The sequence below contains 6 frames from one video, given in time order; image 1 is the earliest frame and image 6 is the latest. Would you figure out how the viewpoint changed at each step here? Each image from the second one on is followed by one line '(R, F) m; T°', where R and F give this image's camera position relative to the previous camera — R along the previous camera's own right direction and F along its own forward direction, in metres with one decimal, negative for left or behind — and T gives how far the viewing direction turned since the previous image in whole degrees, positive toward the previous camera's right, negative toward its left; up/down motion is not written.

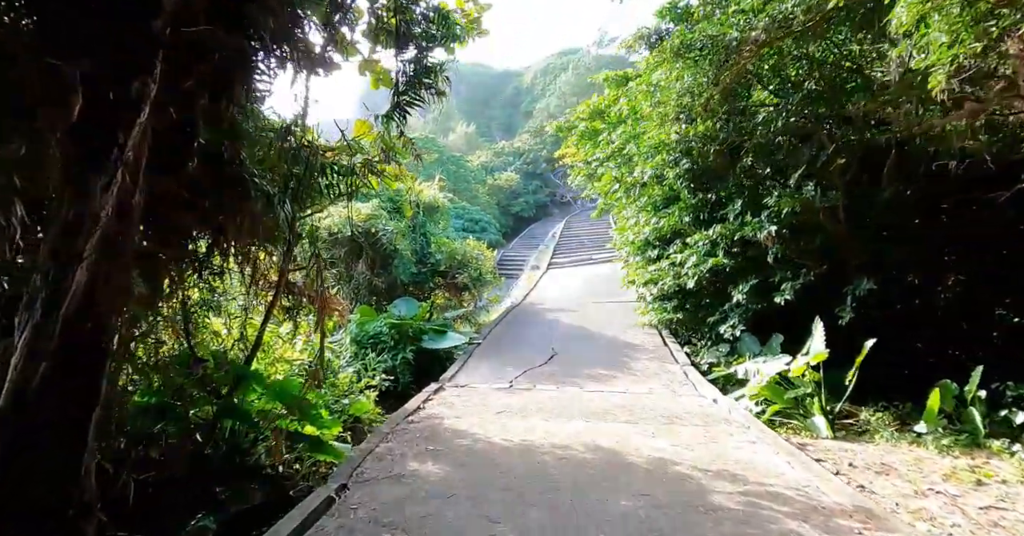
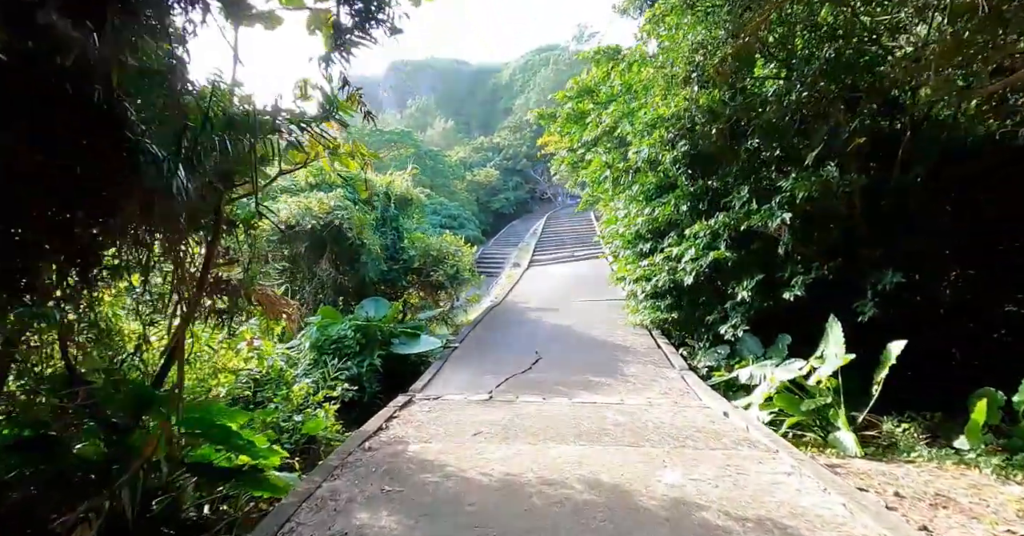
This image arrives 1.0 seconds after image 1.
(0.0, +0.5) m; +2°
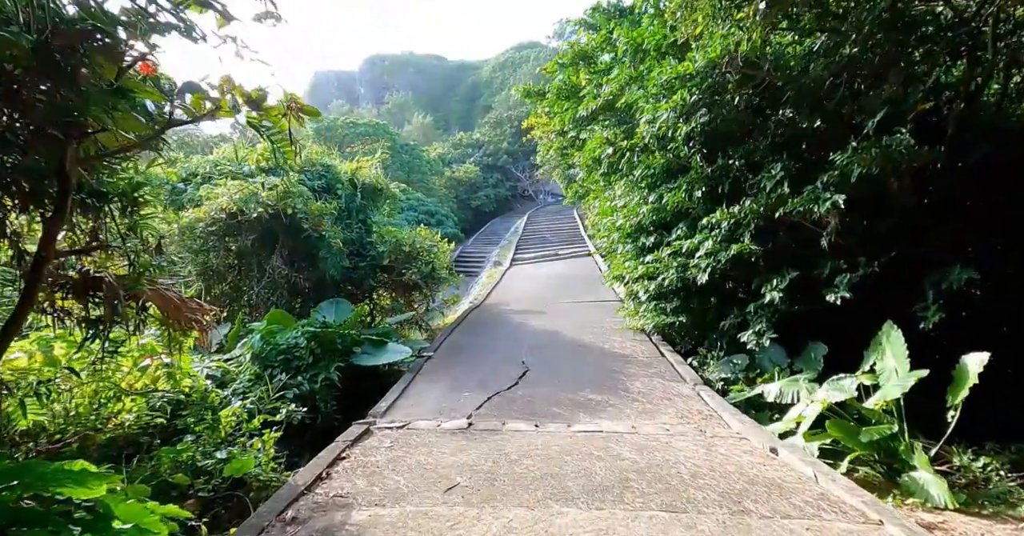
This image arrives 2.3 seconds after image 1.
(0.0, +0.7) m; +2°
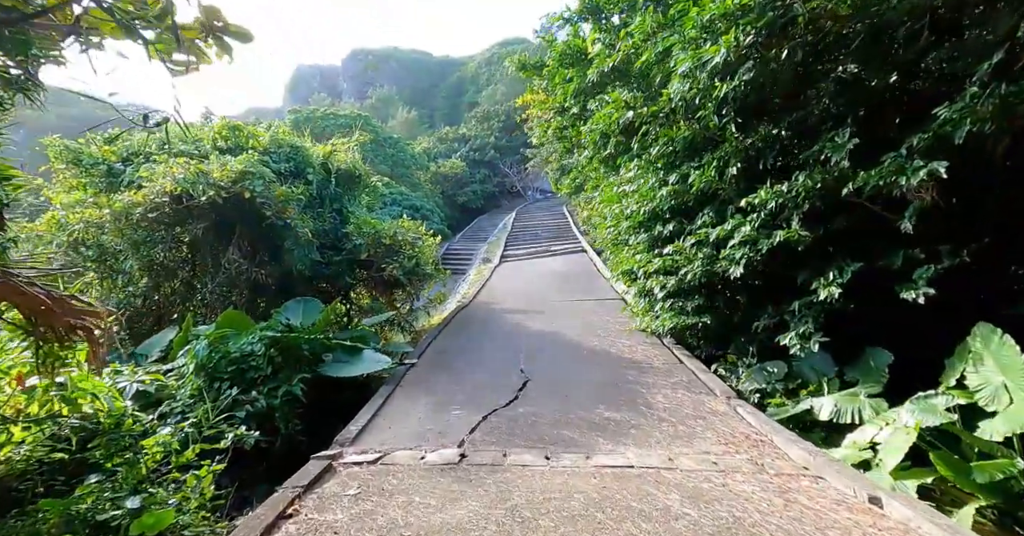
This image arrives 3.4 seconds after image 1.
(-0.1, +0.7) m; +1°
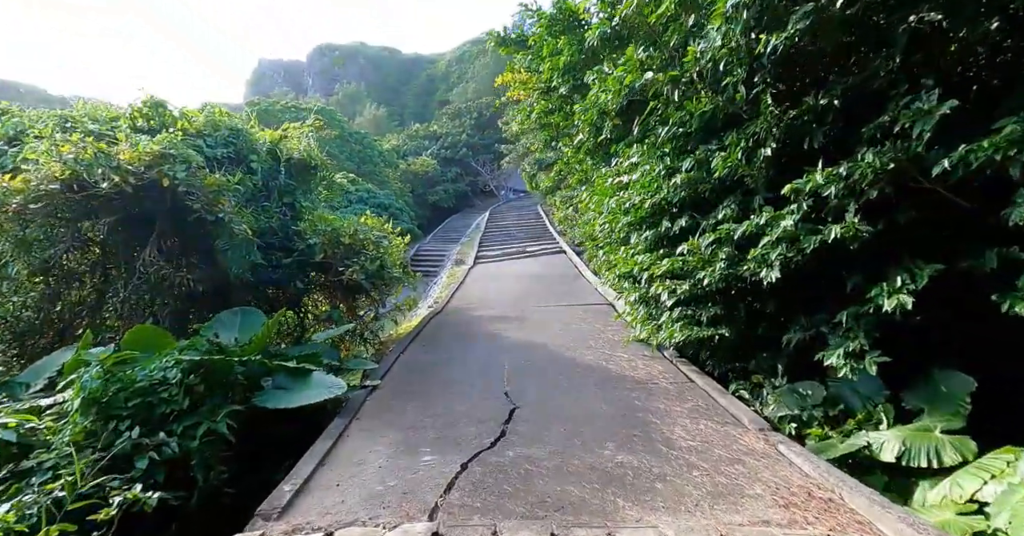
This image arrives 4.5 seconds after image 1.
(-0.1, +0.7) m; +3°
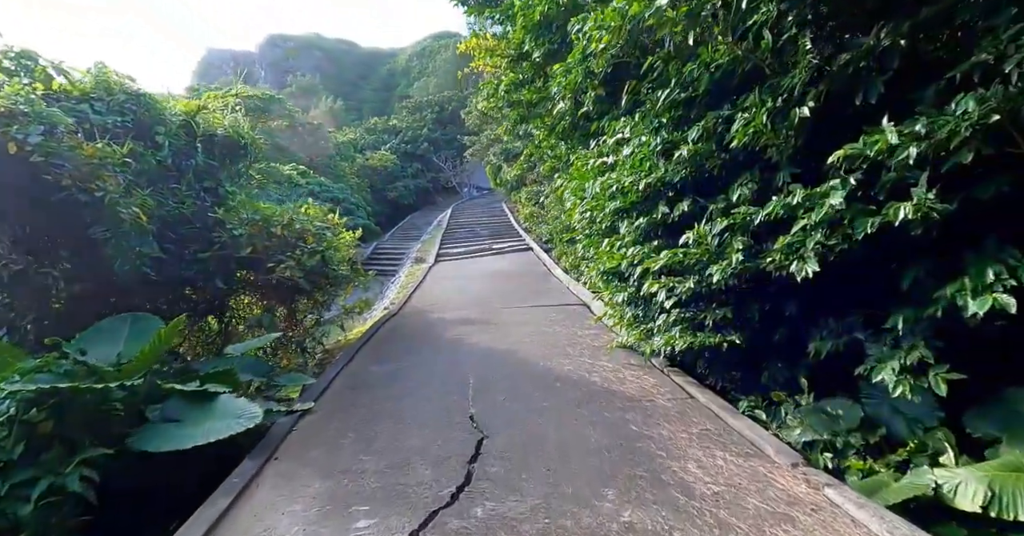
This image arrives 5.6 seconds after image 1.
(0.0, +0.7) m; +4°
